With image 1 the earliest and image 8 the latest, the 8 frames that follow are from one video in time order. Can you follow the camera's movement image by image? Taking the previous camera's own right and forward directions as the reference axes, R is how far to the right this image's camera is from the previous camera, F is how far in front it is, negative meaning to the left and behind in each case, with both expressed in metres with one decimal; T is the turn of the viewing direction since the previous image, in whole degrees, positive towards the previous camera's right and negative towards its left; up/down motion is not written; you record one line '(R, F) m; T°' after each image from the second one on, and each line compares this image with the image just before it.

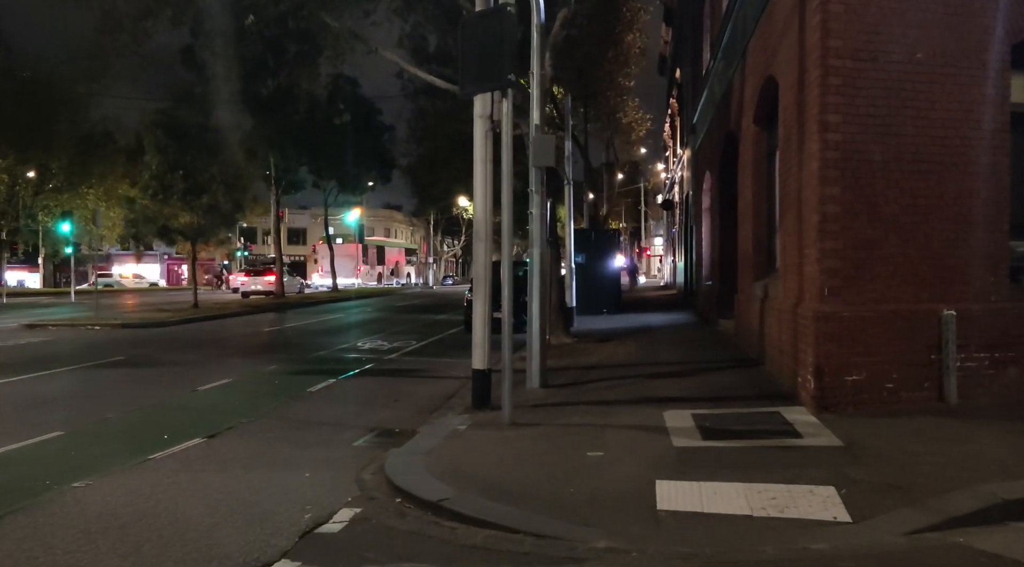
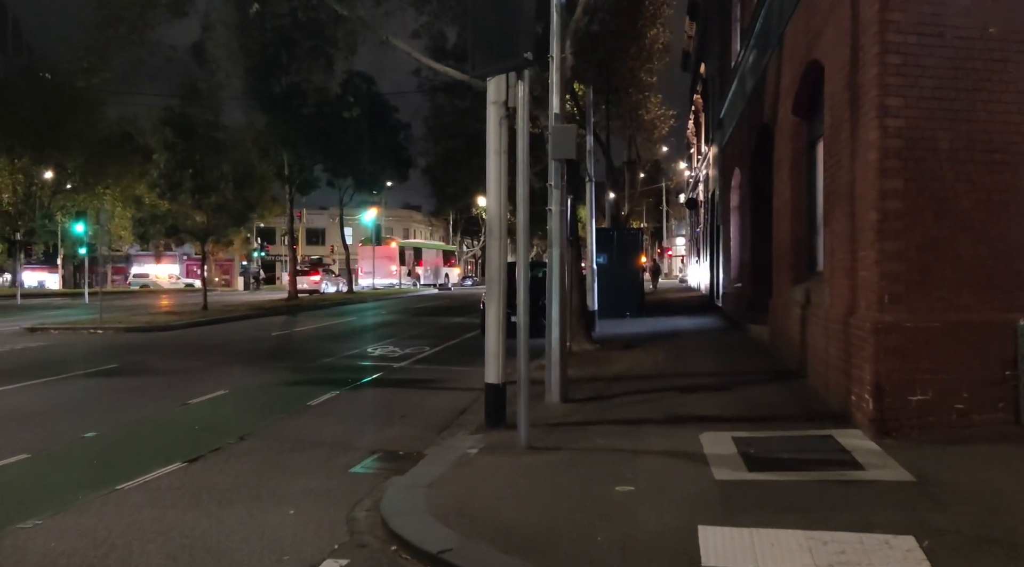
(0.0, +1.1) m; -1°
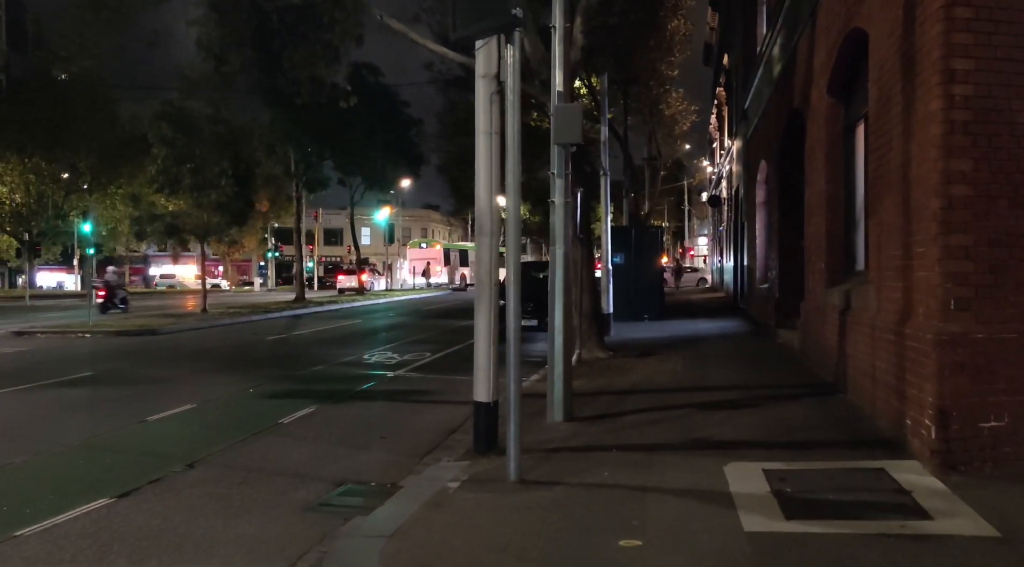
(+0.3, +1.5) m; -1°
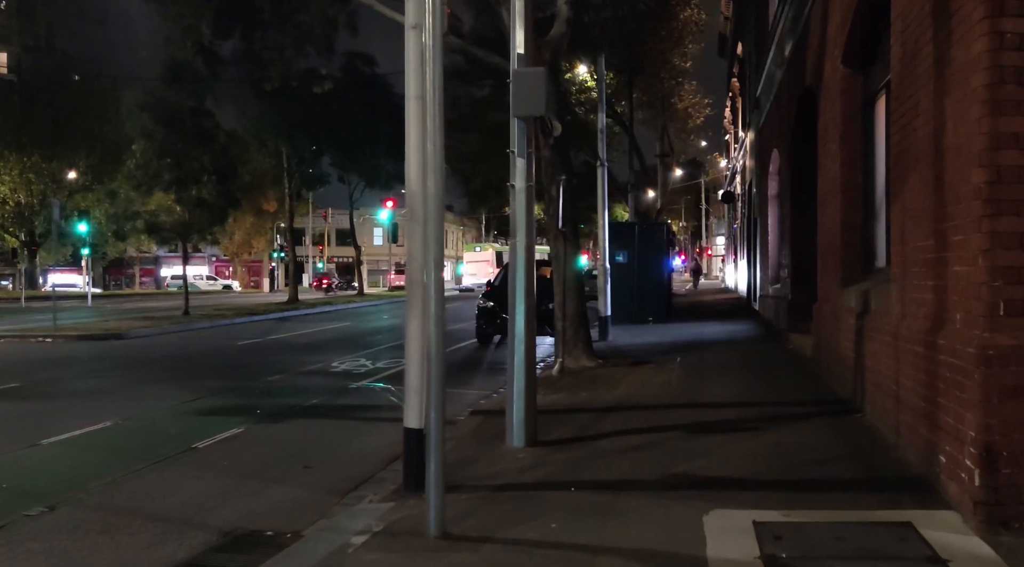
(+0.6, +1.7) m; -1°
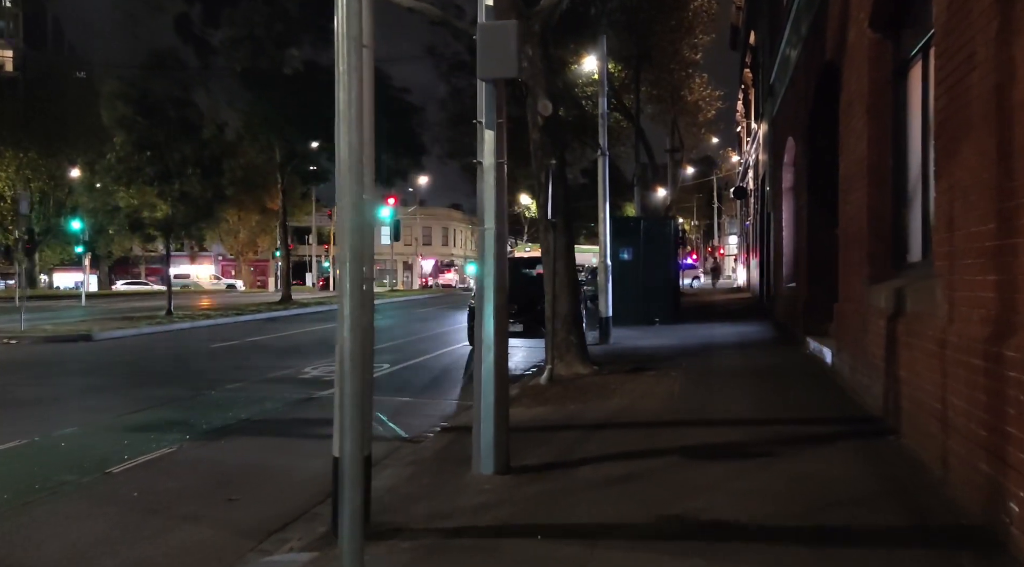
(+0.3, +1.4) m; -1°
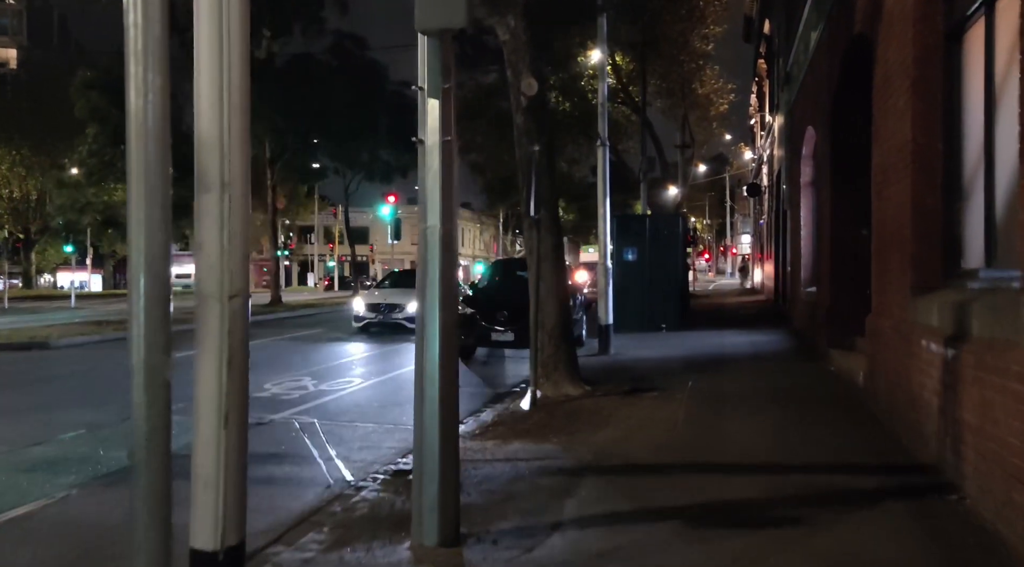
(+0.4, +1.7) m; -1°
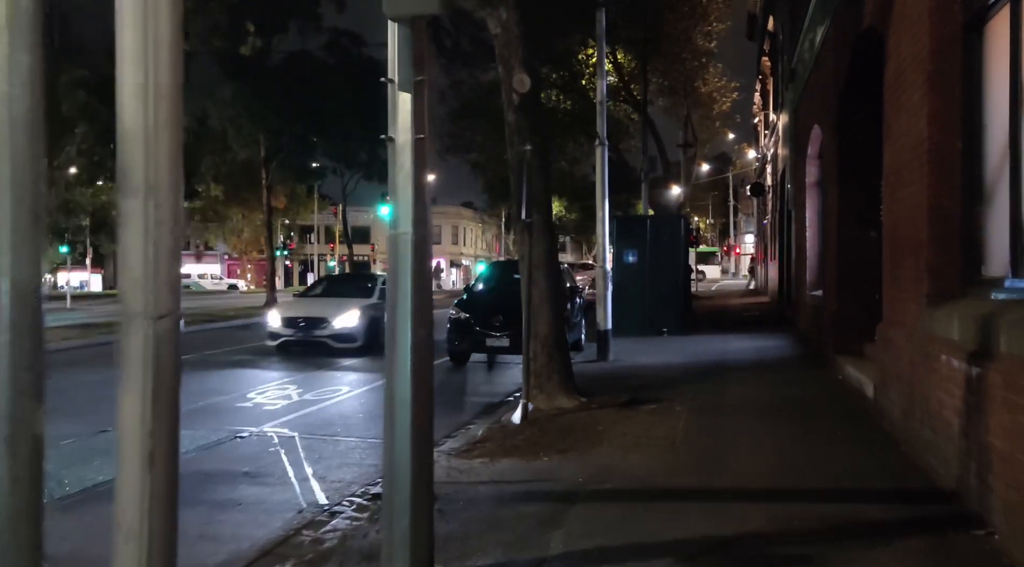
(+0.1, +0.6) m; 0°
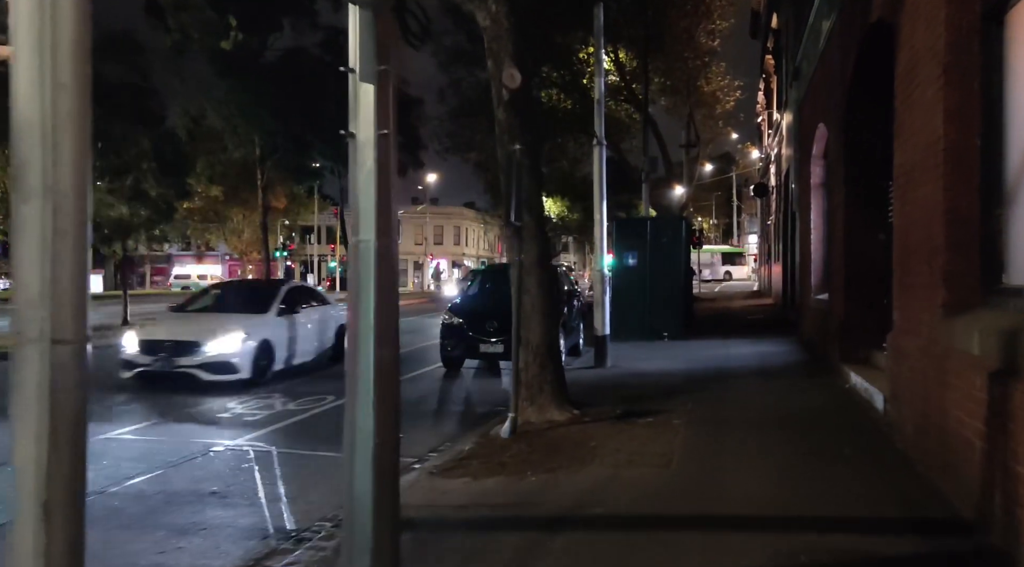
(+0.1, +0.5) m; 0°
